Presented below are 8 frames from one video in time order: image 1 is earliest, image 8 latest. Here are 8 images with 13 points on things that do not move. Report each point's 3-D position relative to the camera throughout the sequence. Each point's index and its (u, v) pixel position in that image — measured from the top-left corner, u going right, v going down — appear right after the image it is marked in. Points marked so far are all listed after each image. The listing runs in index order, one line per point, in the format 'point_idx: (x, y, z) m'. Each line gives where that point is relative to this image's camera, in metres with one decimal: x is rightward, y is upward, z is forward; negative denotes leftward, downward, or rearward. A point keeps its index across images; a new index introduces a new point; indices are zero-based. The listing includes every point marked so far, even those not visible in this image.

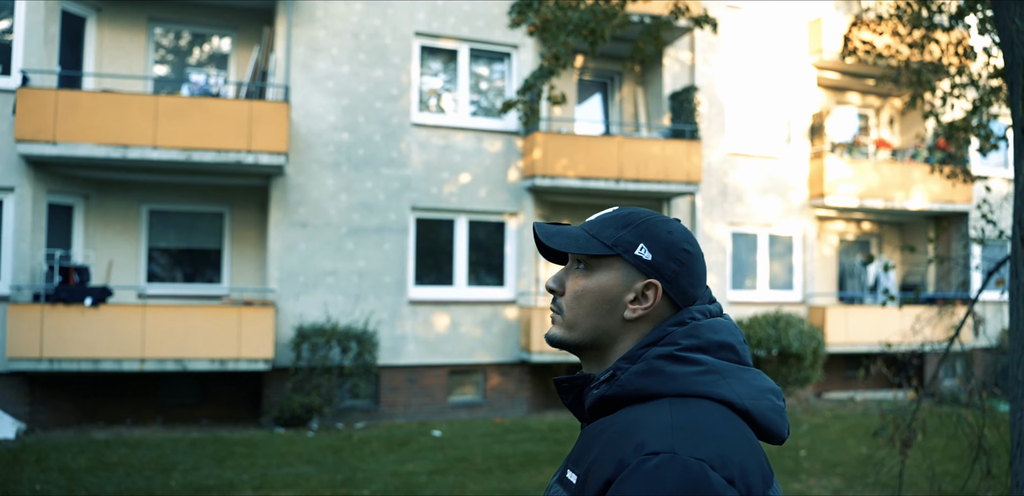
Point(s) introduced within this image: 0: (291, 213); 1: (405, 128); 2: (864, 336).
0: (-3.2, +0.5, +12.7) m
1: (-1.7, +1.9, +13.5) m
2: (+6.3, -1.6, +15.6) m
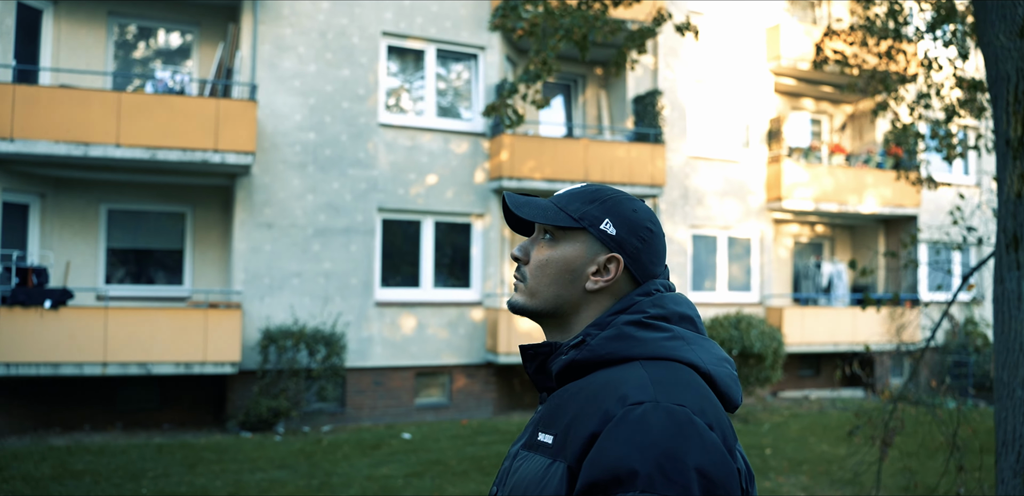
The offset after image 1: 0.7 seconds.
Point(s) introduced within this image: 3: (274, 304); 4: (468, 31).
0: (-3.7, +0.5, +12.5) m
1: (-2.2, +1.8, +13.4) m
2: (+5.6, -1.6, +16.0) m
3: (-3.4, -0.8, +12.5) m
4: (-0.7, +3.5, +14.2) m
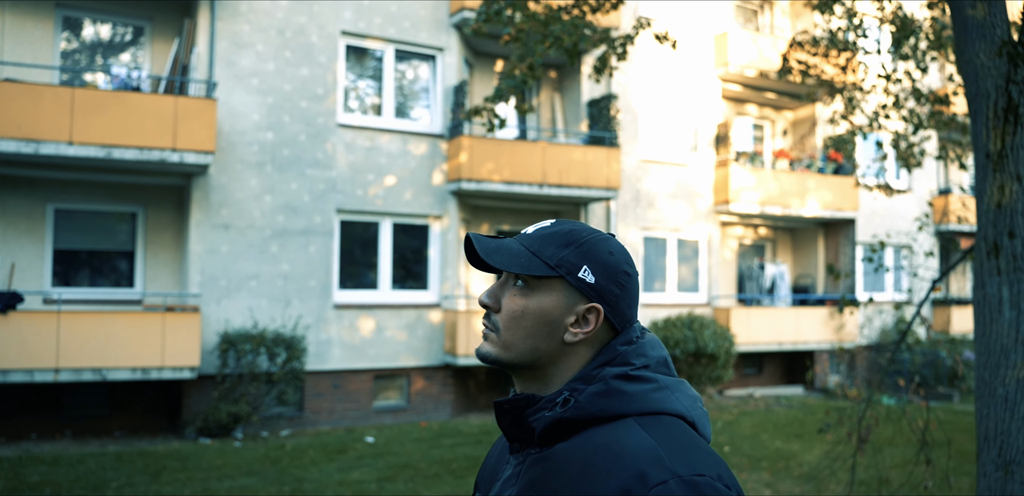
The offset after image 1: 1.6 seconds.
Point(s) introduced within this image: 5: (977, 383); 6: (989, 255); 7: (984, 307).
0: (-4.2, +0.5, +12.2) m
1: (-2.8, +1.8, +13.2) m
2: (+4.8, -1.7, +16.5) m
3: (-3.9, -0.8, +12.3) m
4: (-1.4, +3.5, +14.2) m
5: (+3.2, -0.9, +6.0) m
6: (+3.3, 0.0, +5.9) m
7: (+3.2, -0.4, +6.0) m
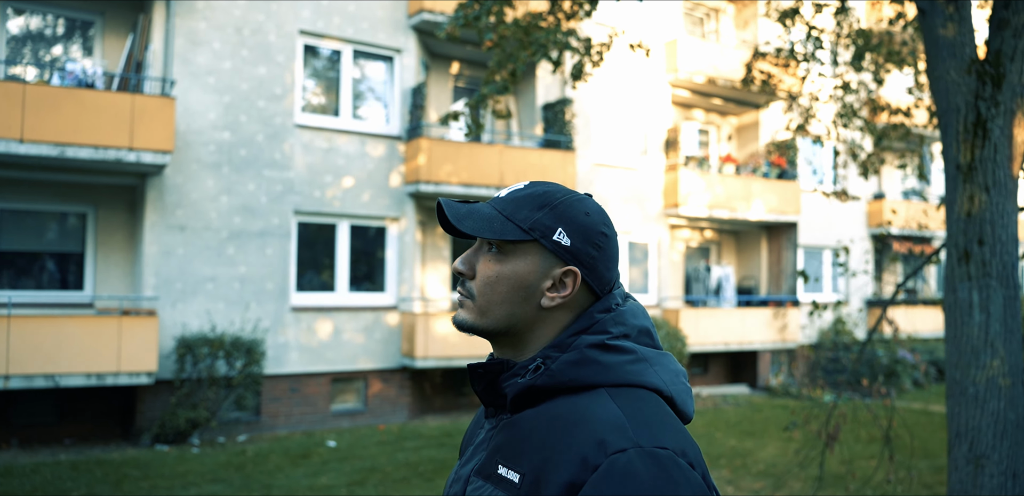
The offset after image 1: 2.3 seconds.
0: (-4.7, +0.4, +11.9) m
1: (-3.4, +1.8, +13.1) m
2: (+3.9, -1.7, +16.9) m
3: (-4.5, -0.9, +12.0) m
4: (-2.1, +3.5, +14.1) m
5: (+3.2, -1.0, +6.3) m
6: (+3.2, -0.1, +6.3) m
7: (+3.2, -0.5, +6.3) m
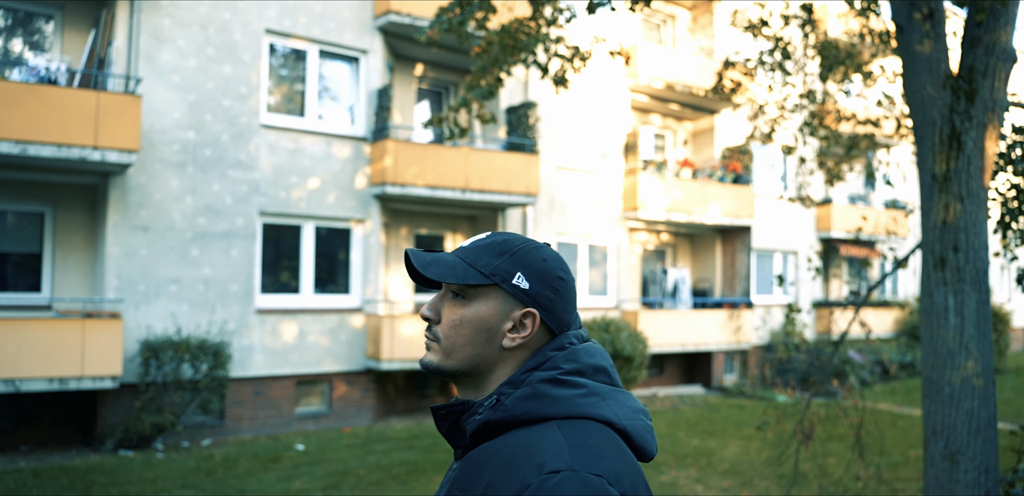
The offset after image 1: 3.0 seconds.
0: (-5.1, +0.4, +11.7) m
1: (-3.8, +1.8, +12.9) m
2: (+3.1, -1.8, +17.3) m
3: (-4.9, -0.9, +11.8) m
4: (-2.6, +3.5, +14.0) m
5: (+3.1, -1.0, +6.6) m
6: (+3.2, -0.1, +6.6) m
7: (+3.2, -0.5, +6.6) m
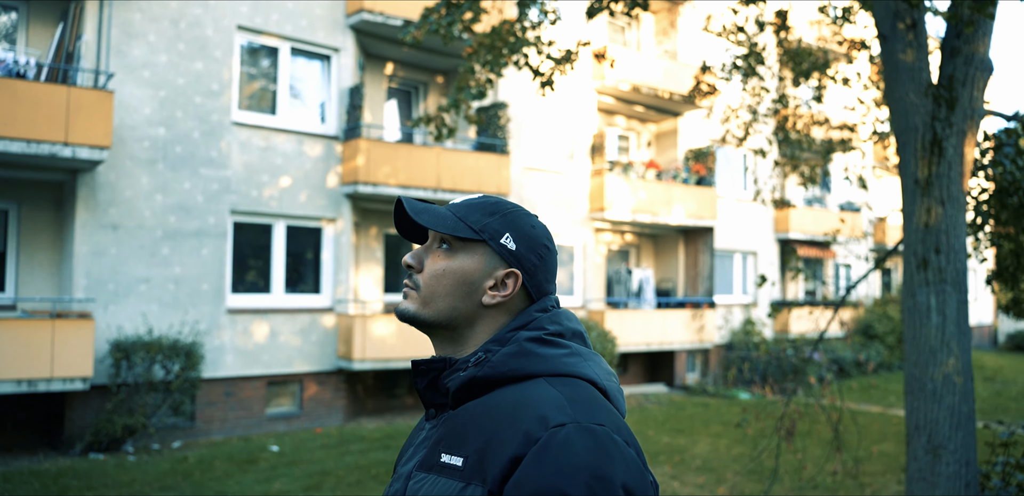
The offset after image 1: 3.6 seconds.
0: (-5.4, +0.5, +11.4) m
1: (-4.2, +1.8, +12.7) m
2: (+2.5, -1.8, +17.5) m
3: (-5.2, -0.9, +11.5) m
4: (-3.0, +3.5, +14.0) m
5: (+3.1, -1.0, +6.8) m
6: (+3.2, -0.2, +6.8) m
7: (+3.2, -0.5, +6.9) m
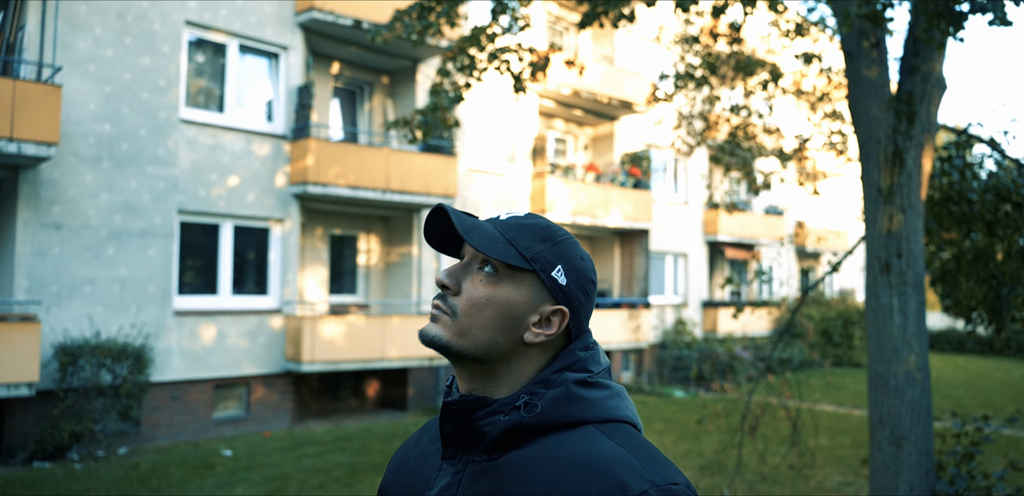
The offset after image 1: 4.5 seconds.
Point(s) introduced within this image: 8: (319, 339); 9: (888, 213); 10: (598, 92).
0: (-5.9, +0.5, +11.0) m
1: (-4.9, +1.8, +12.4) m
2: (+1.3, -1.8, +17.8) m
3: (-5.7, -0.9, +11.1) m
4: (-3.8, +3.5, +13.7) m
5: (+3.0, -1.1, +7.3) m
6: (+3.1, -0.2, +7.3) m
7: (+3.1, -0.6, +7.3) m
8: (-3.0, -1.4, +13.4) m
9: (+3.1, +0.3, +7.3) m
10: (+1.8, +3.4, +18.7) m
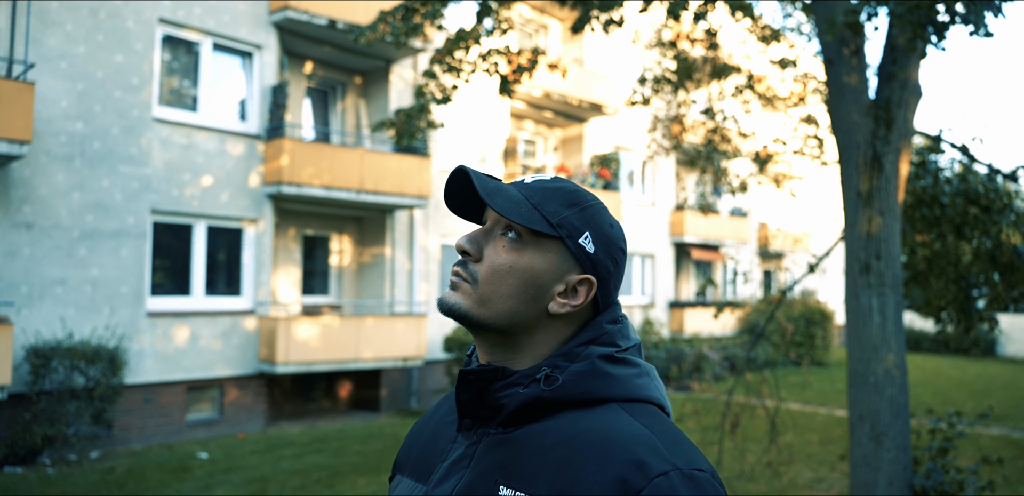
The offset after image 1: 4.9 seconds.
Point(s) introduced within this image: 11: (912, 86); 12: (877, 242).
0: (-6.2, +0.4, +10.8) m
1: (-5.2, +1.8, +12.2) m
2: (+0.7, -1.8, +18.0) m
3: (-6.0, -0.9, +10.9) m
4: (-4.2, +3.5, +13.6) m
5: (+2.9, -1.1, +7.5) m
6: (+3.0, -0.2, +7.5) m
7: (+3.0, -0.6, +7.5) m
8: (-3.3, -1.4, +13.3) m
9: (+3.1, +0.3, +7.5) m
10: (+1.2, +3.3, +18.8) m
11: (+3.5, +1.4, +7.7) m
12: (+3.1, 0.0, +7.4) m
